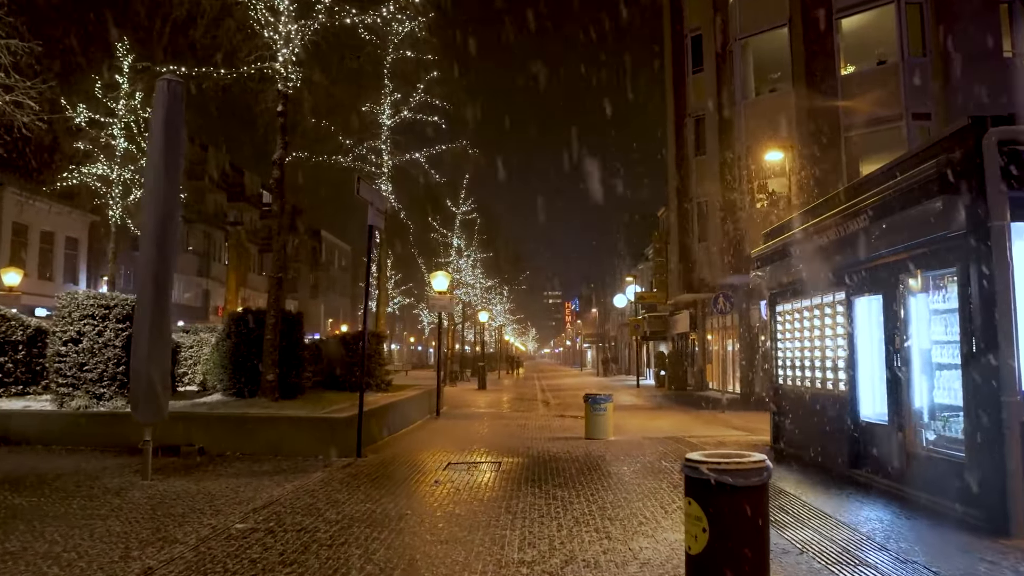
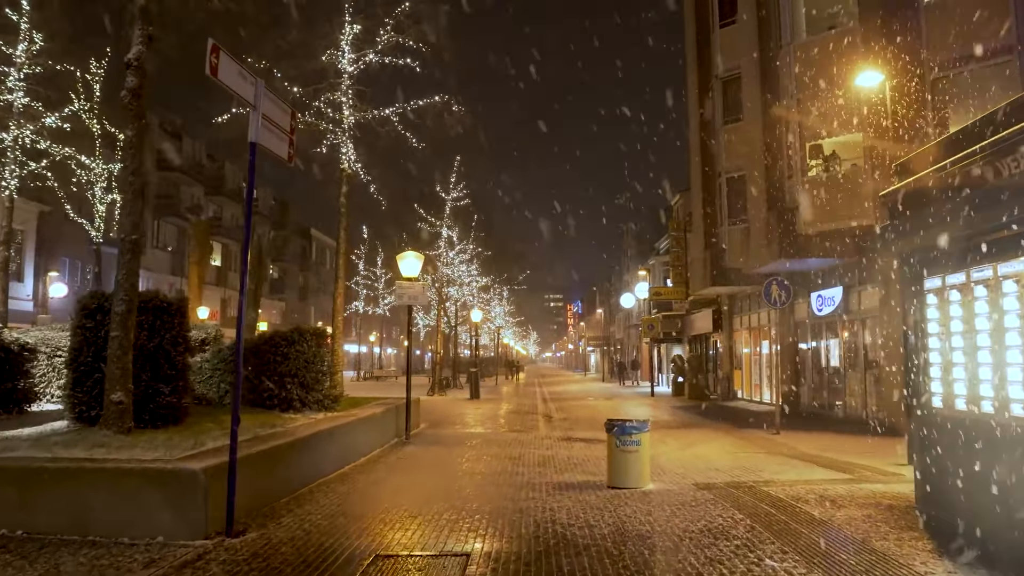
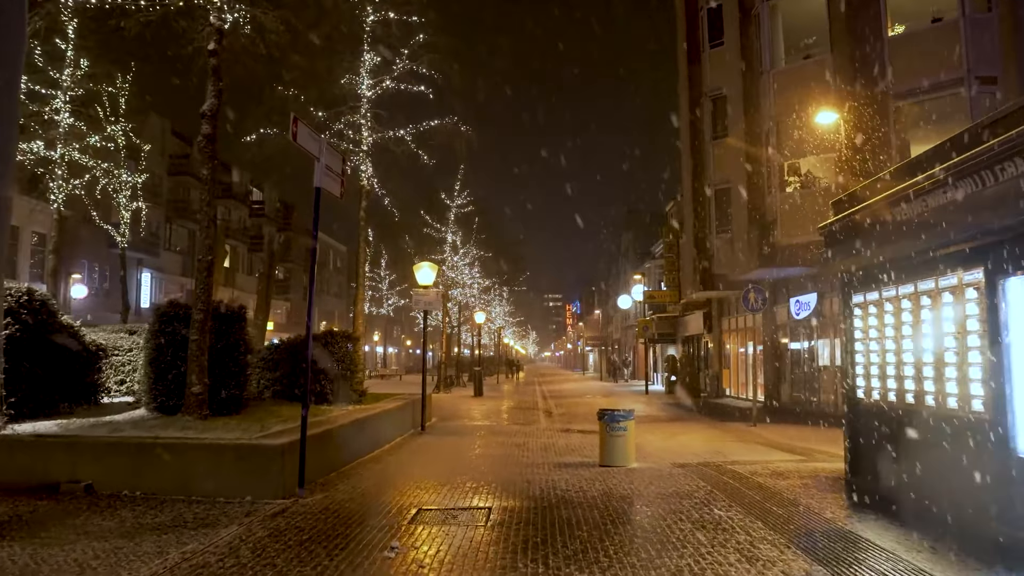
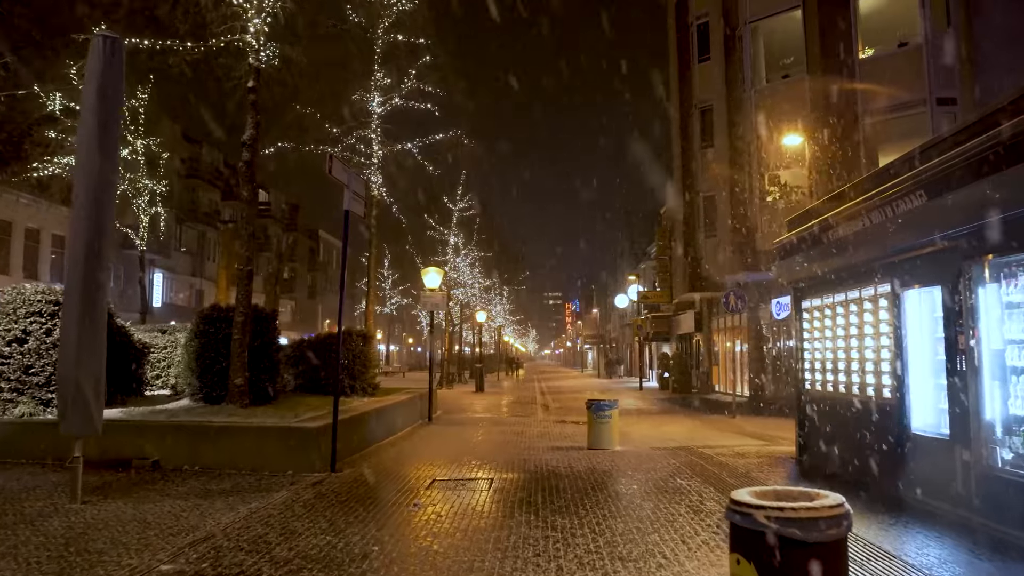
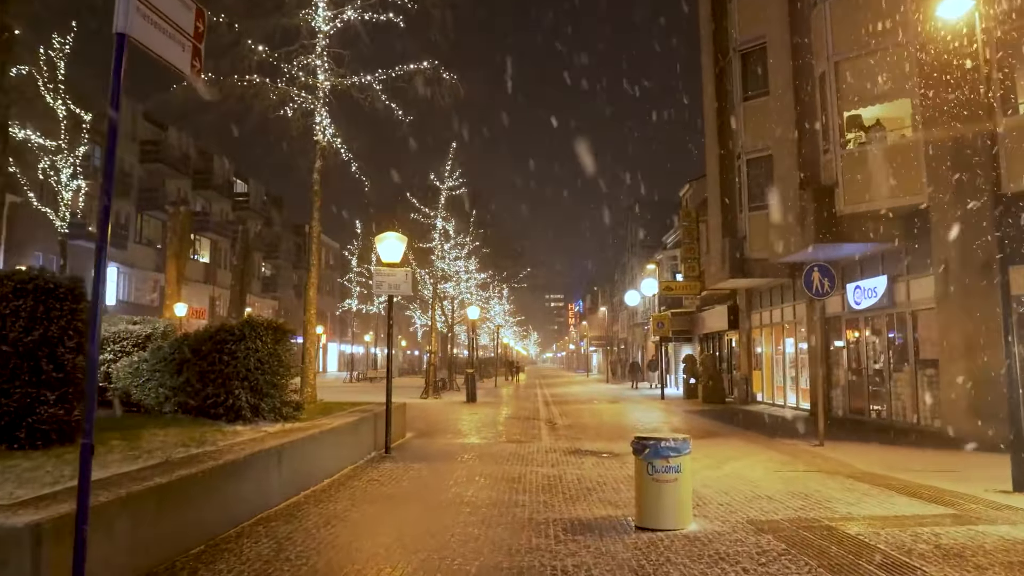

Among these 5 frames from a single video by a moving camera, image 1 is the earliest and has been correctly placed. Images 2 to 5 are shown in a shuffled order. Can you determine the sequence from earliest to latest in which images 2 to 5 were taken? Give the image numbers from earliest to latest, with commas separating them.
4, 3, 2, 5
